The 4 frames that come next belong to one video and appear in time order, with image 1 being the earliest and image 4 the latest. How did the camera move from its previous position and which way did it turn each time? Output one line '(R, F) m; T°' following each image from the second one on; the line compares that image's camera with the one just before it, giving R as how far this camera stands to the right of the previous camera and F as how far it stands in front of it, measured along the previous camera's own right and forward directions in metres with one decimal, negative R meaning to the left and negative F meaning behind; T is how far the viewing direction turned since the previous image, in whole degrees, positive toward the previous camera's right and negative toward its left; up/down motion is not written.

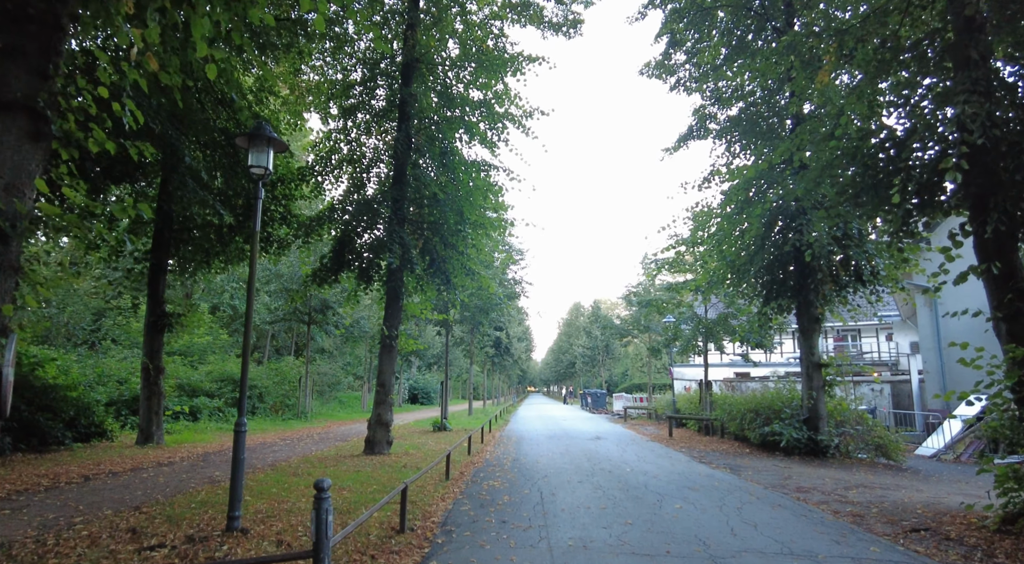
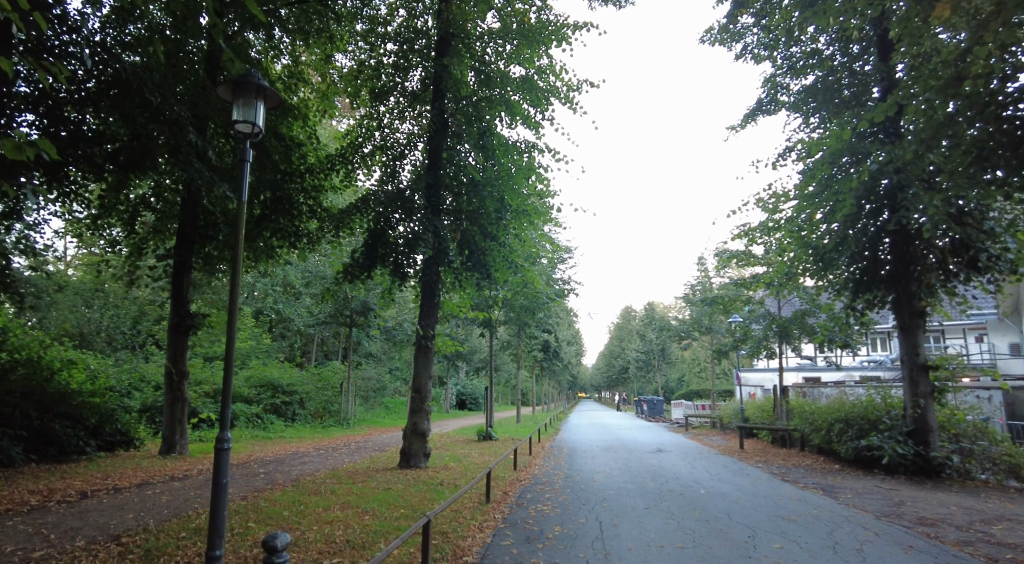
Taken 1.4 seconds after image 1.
(0.0, +1.6) m; -5°
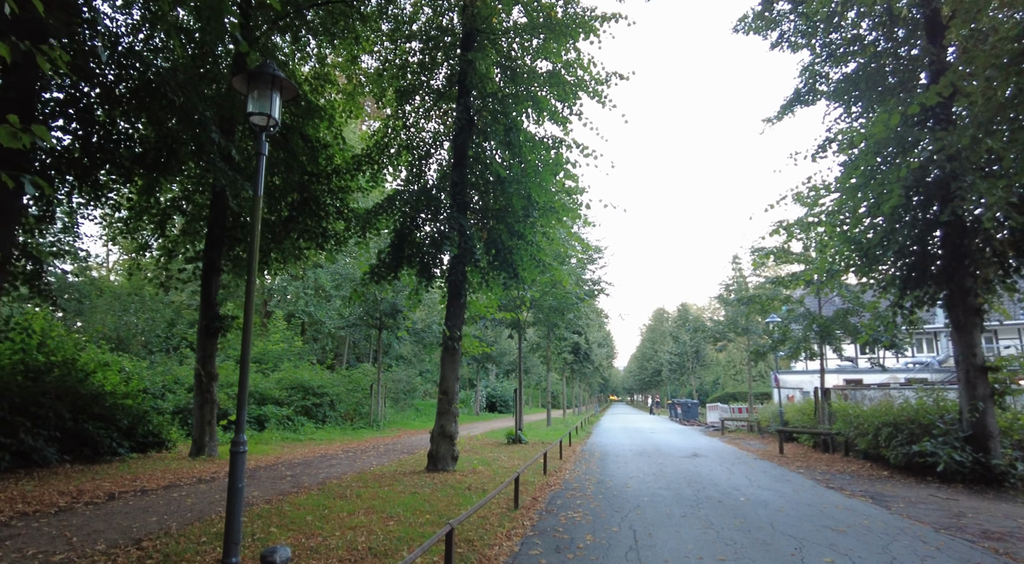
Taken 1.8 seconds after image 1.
(0.0, +0.3) m; -3°
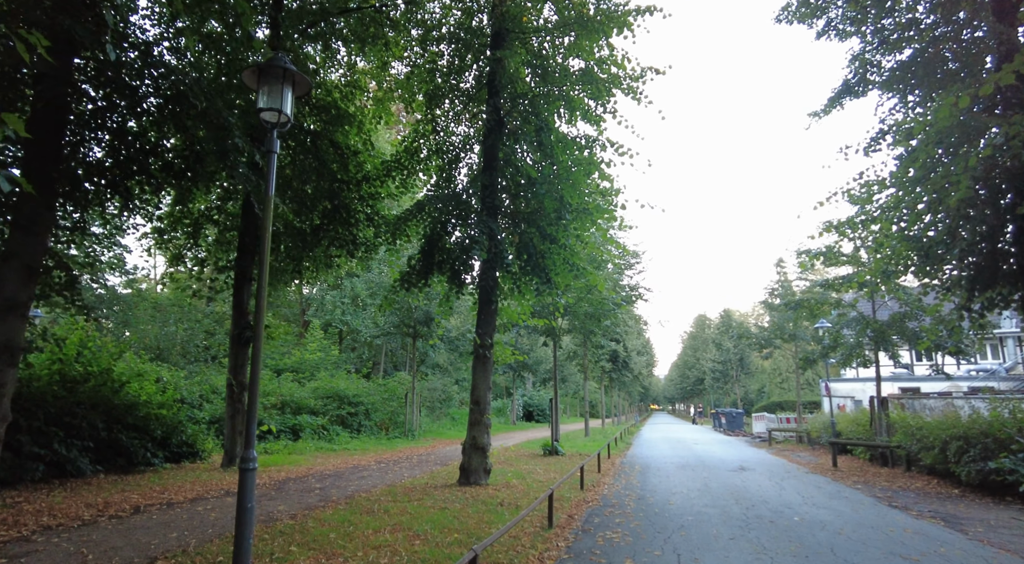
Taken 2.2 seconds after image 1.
(+0.1, +0.5) m; -3°
